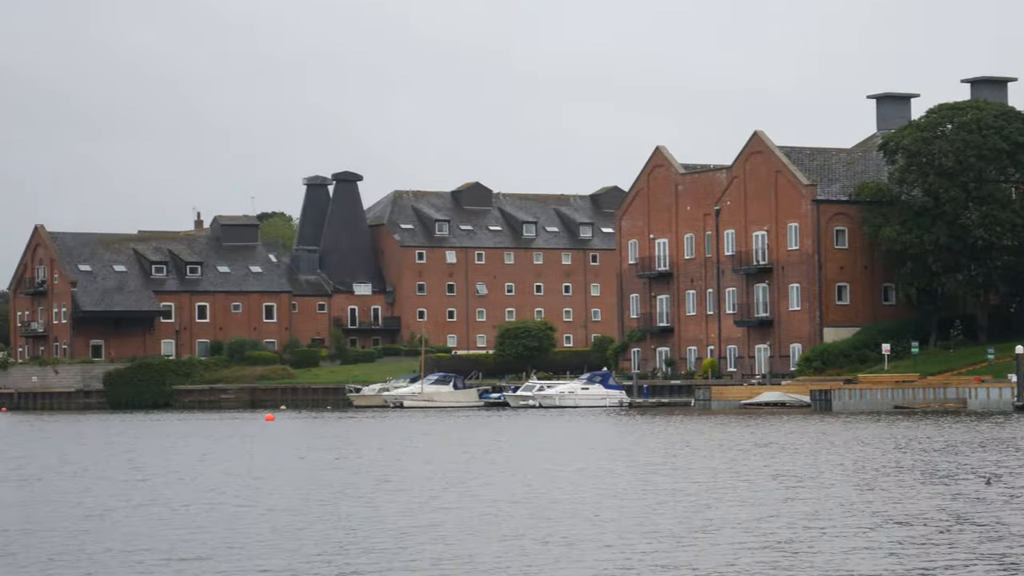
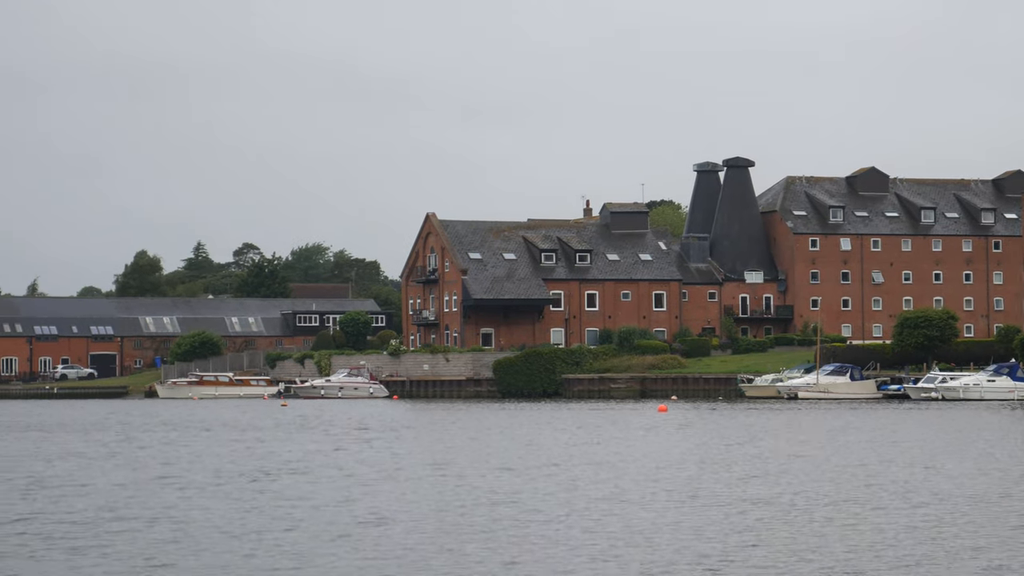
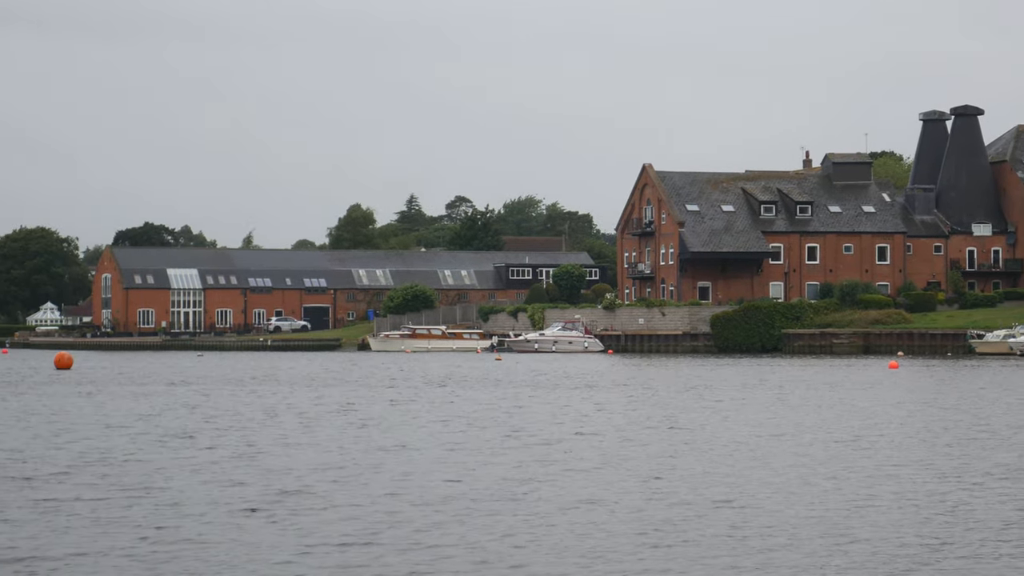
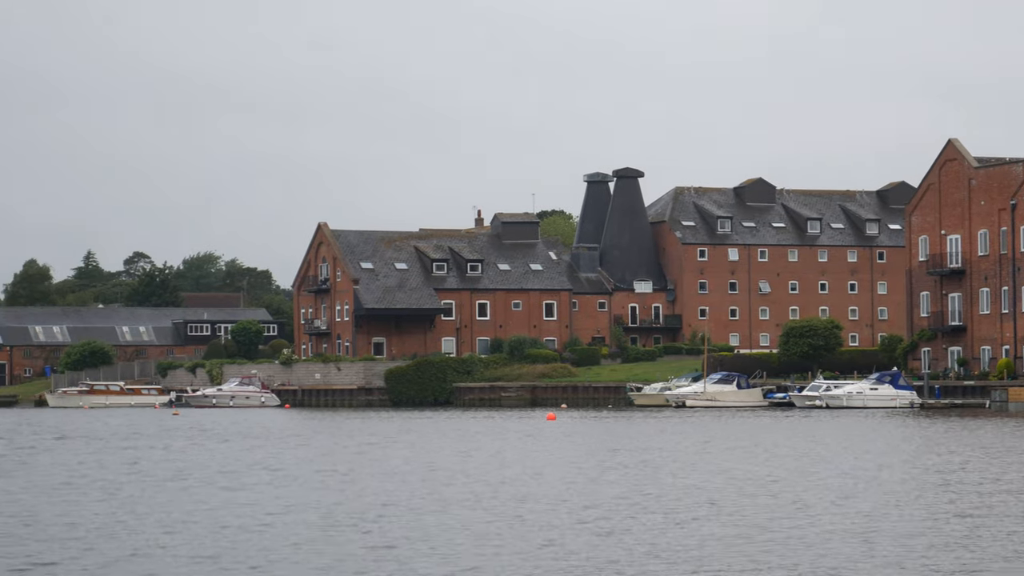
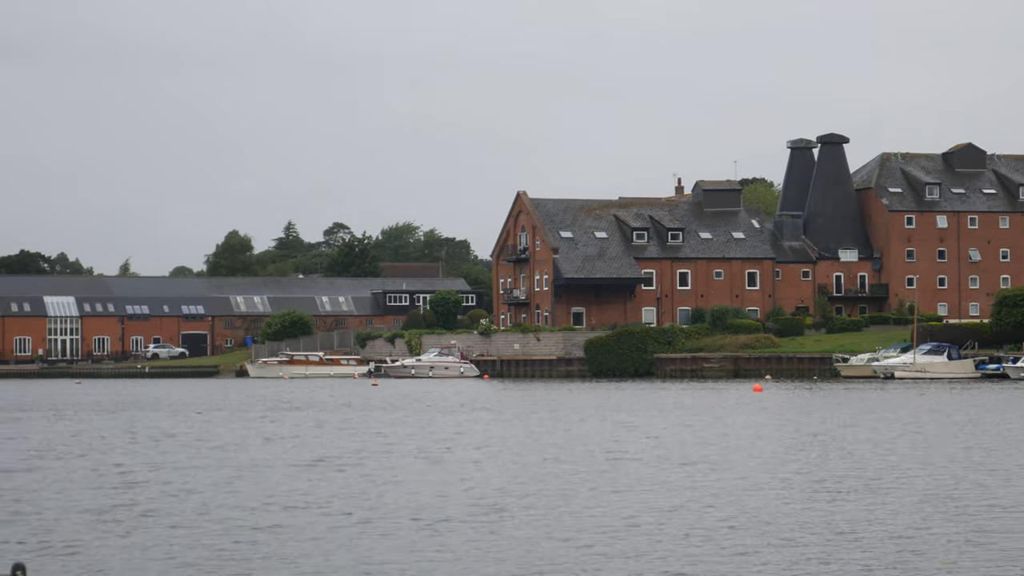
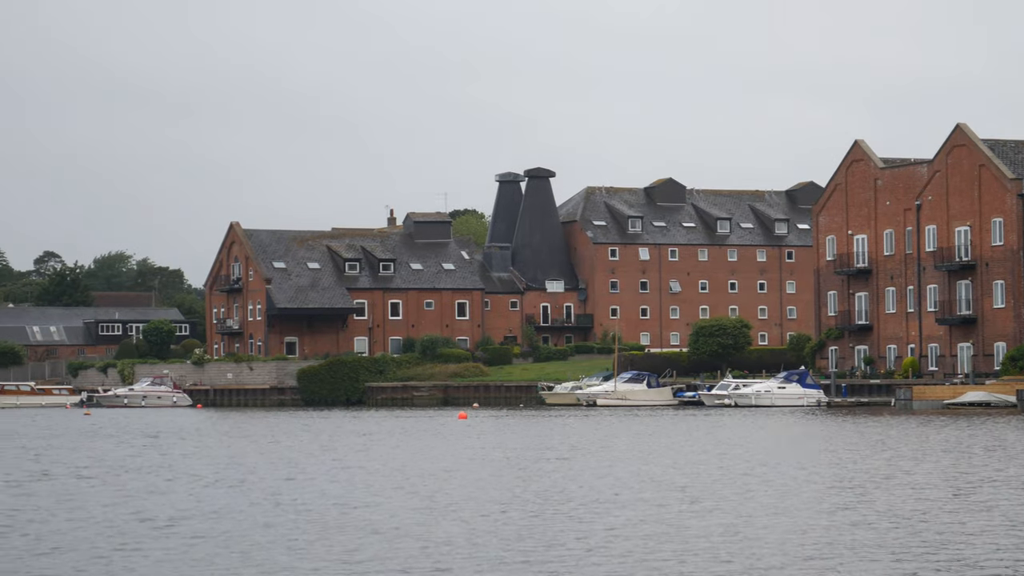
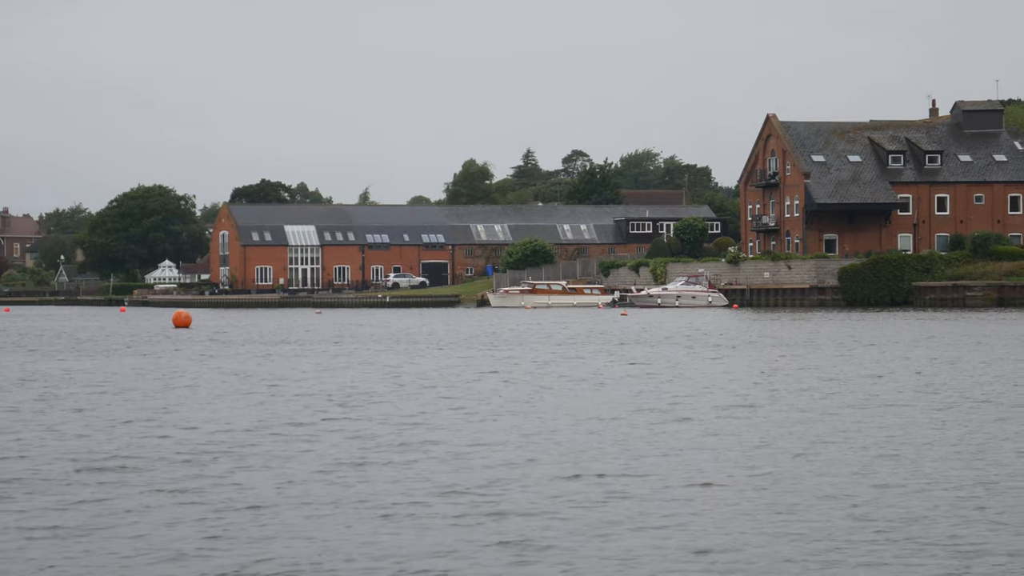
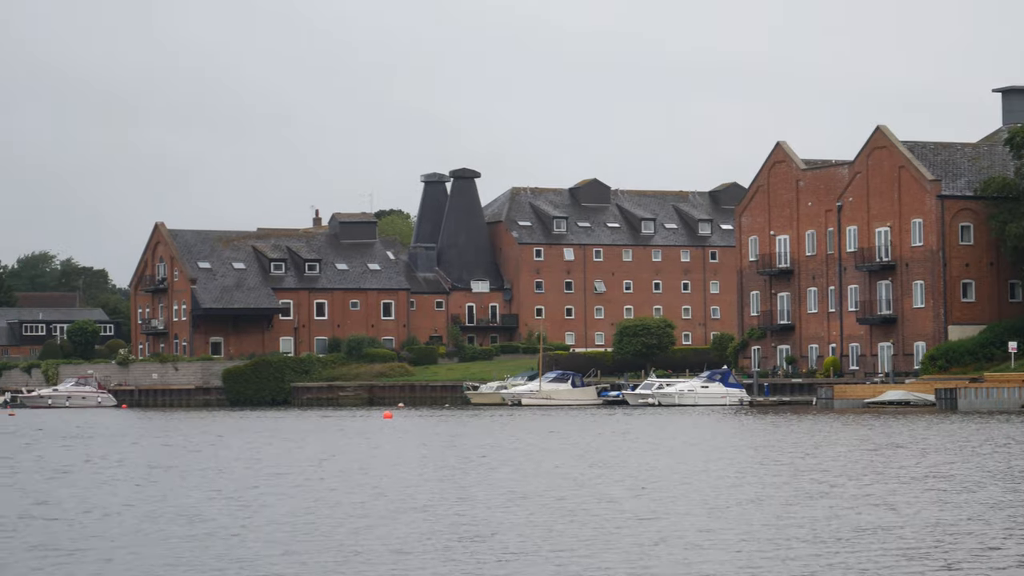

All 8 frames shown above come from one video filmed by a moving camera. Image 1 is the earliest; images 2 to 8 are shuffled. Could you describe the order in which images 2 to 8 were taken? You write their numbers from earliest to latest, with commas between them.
8, 6, 4, 2, 5, 3, 7
